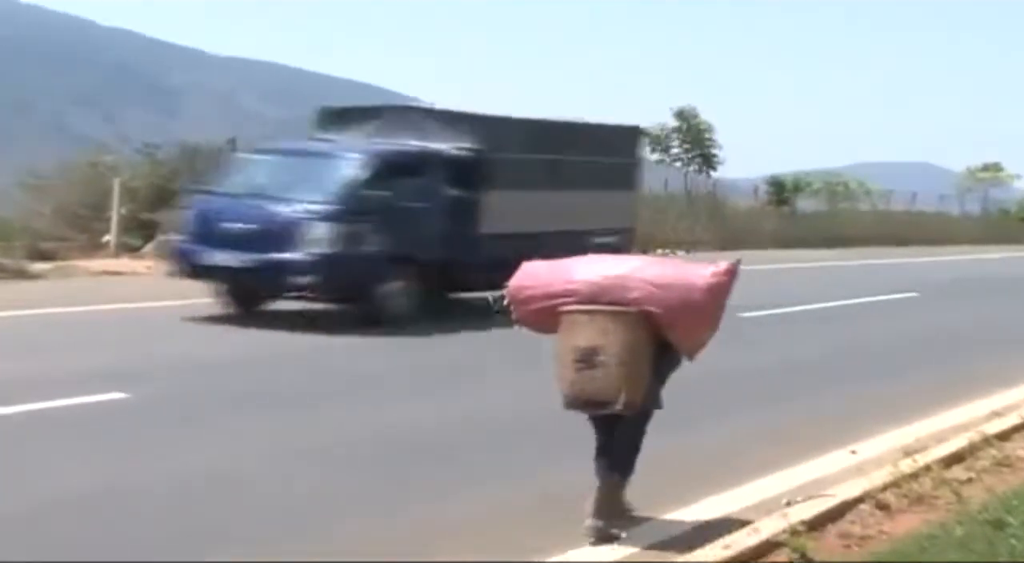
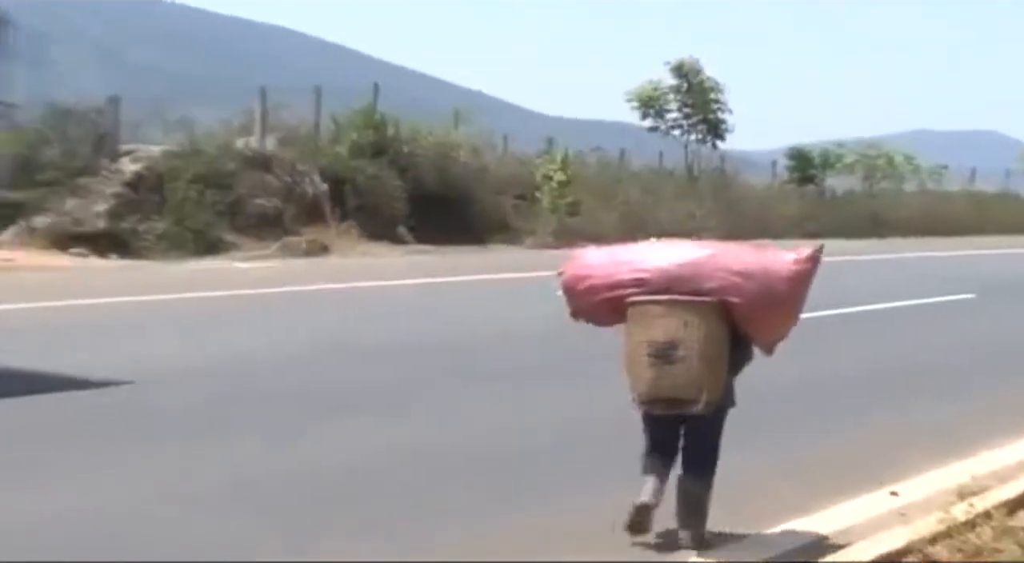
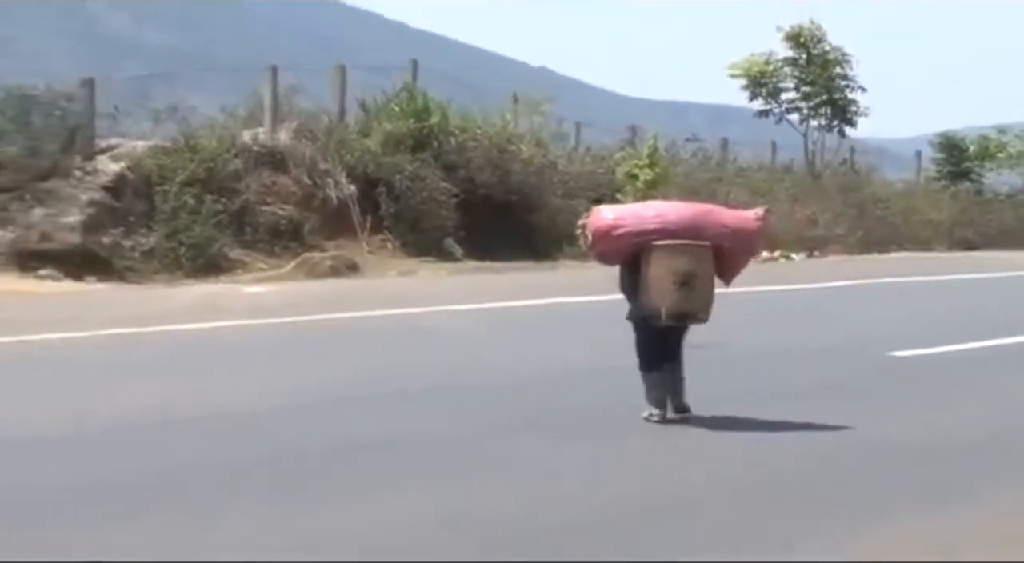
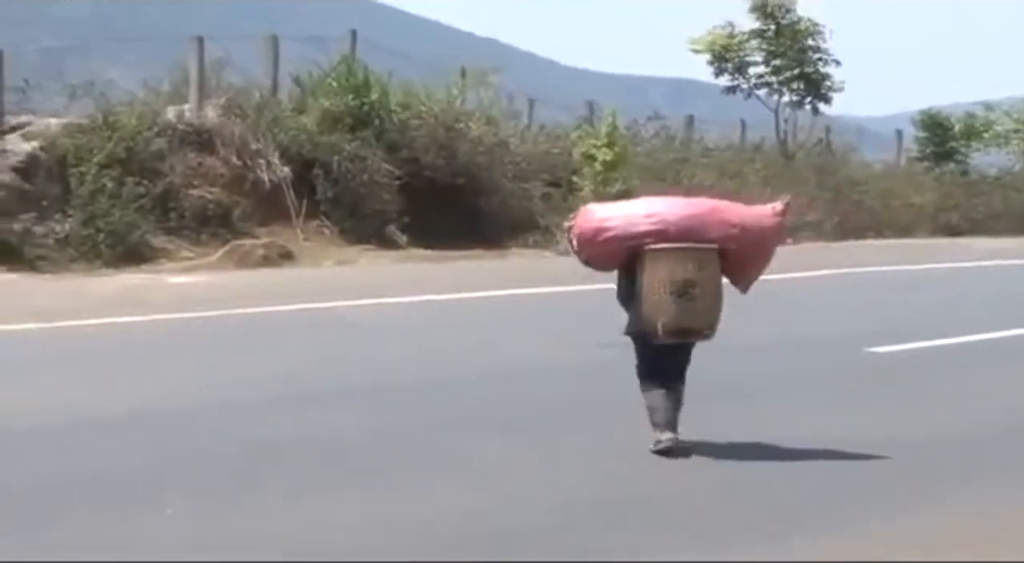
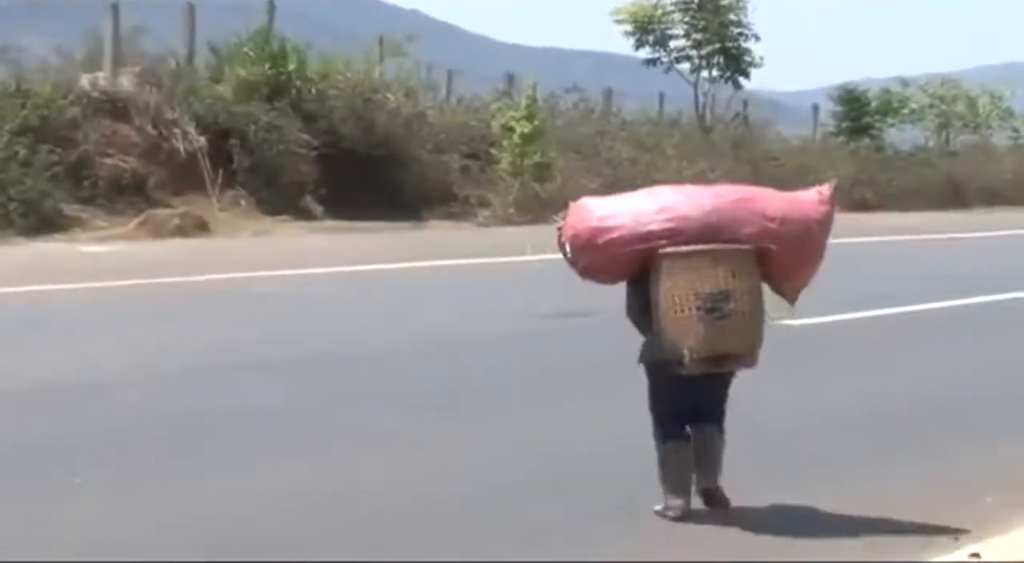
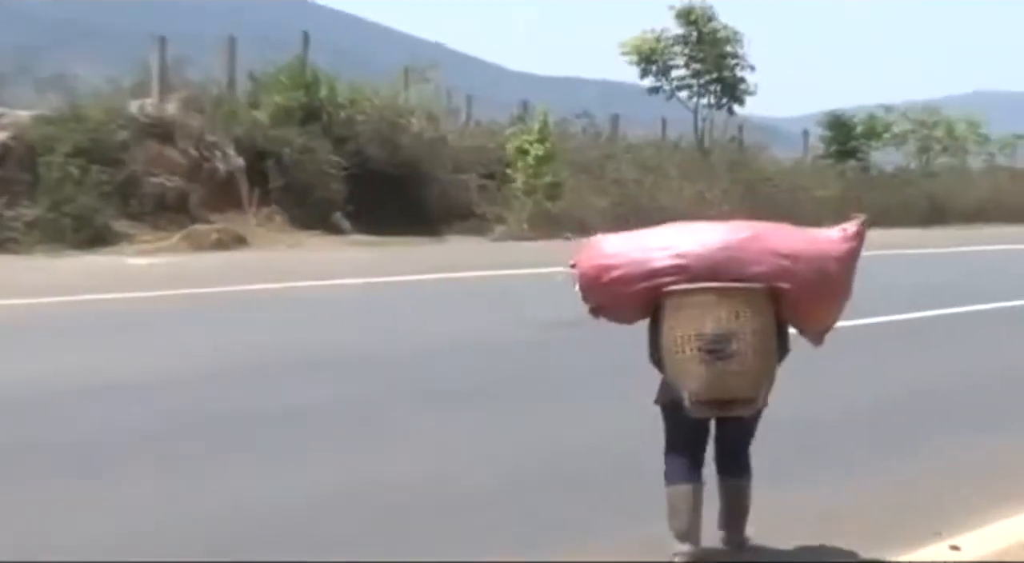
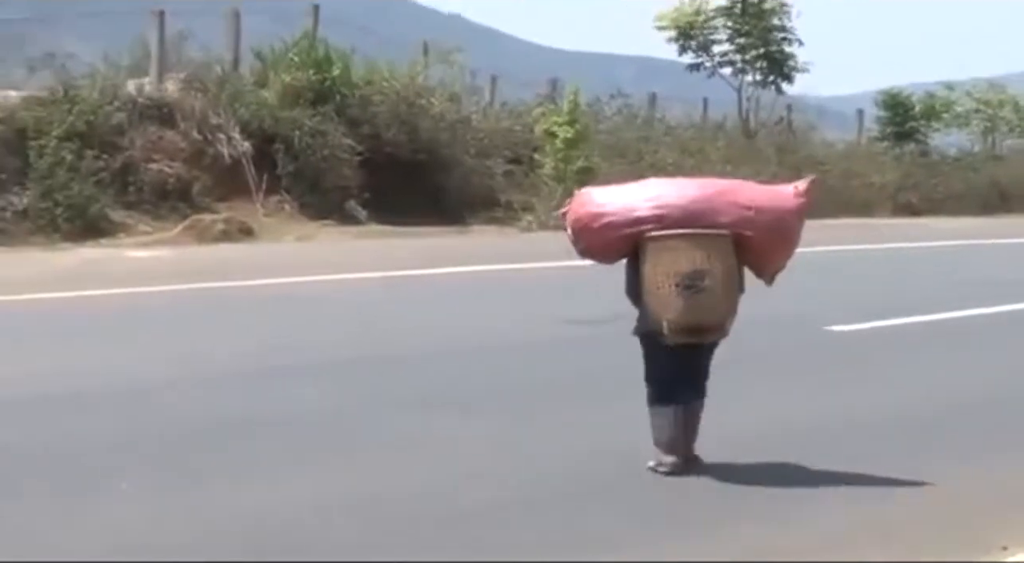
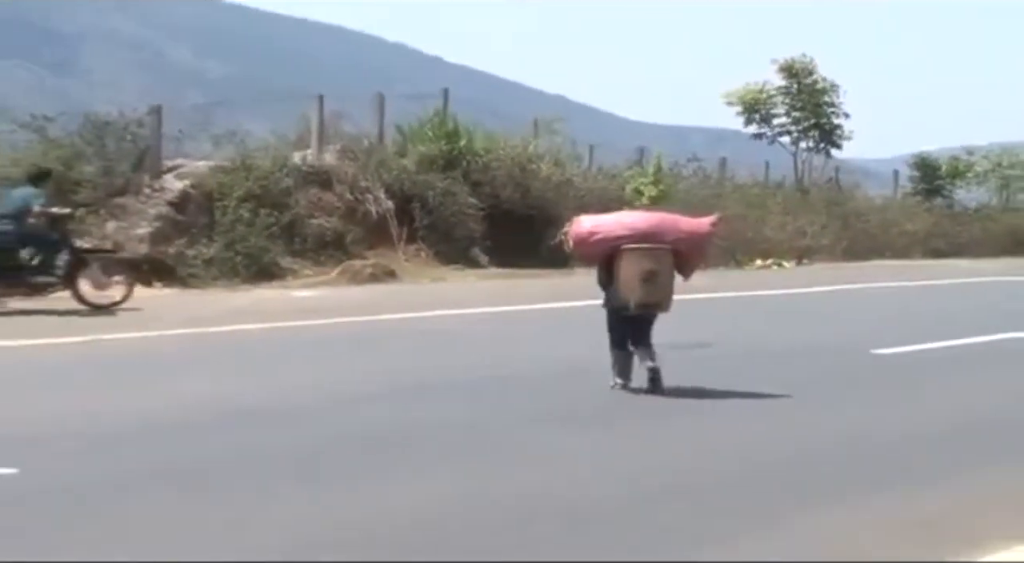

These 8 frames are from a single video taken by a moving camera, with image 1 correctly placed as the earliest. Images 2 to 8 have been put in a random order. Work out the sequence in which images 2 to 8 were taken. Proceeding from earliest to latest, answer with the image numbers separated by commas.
2, 6, 5, 7, 4, 3, 8
